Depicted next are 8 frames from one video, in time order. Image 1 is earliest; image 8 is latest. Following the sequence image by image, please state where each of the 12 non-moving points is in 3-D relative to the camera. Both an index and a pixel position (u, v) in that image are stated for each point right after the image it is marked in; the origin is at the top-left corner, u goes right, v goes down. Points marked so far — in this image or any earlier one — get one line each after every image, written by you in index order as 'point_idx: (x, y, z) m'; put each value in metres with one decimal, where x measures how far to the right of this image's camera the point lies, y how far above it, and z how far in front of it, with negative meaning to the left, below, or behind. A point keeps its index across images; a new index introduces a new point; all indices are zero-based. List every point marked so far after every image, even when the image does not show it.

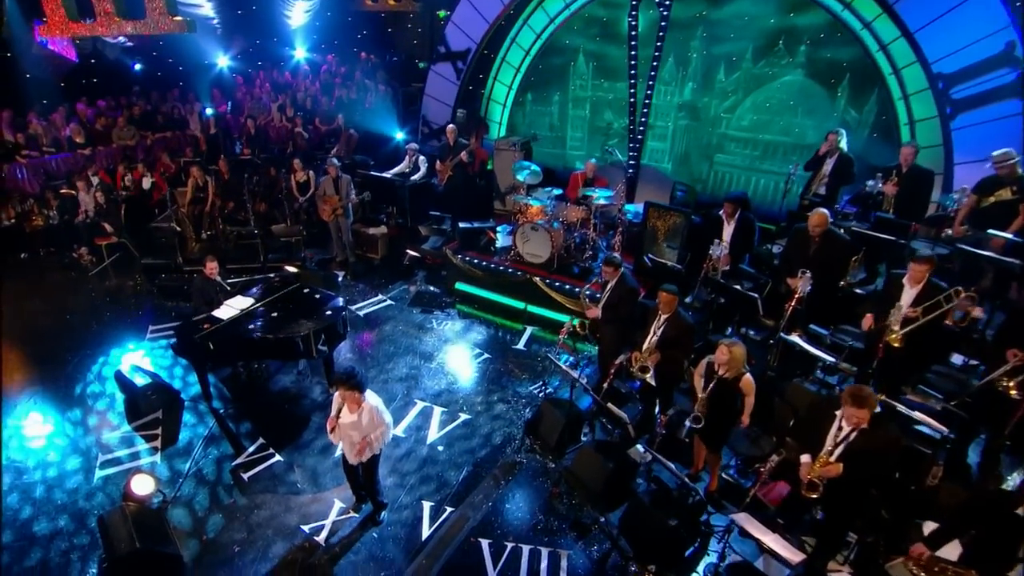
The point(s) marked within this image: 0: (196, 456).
0: (-3.6, -2.0, +7.4) m
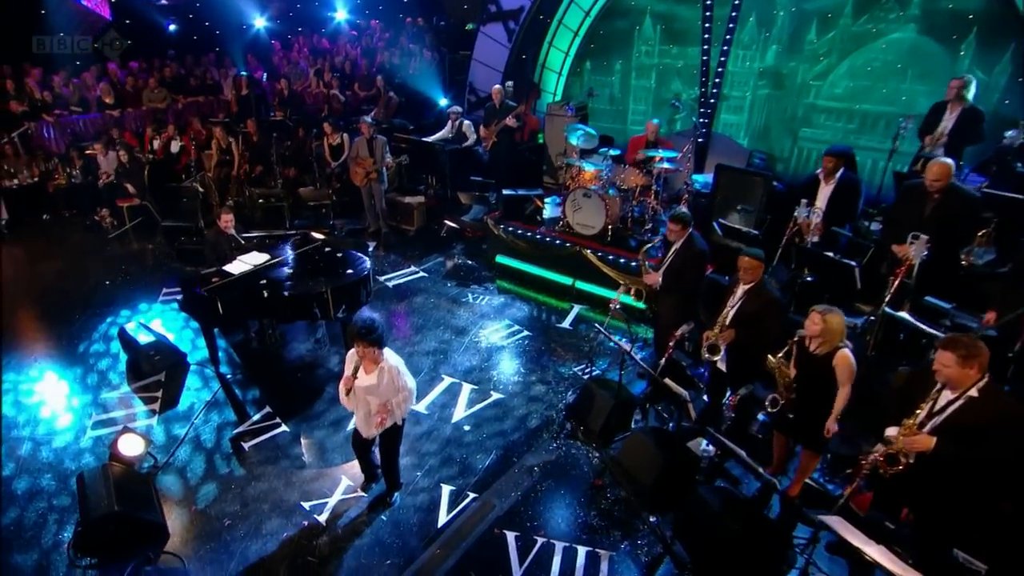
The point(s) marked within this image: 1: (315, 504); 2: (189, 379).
0: (-3.2, -1.4, +6.6) m
1: (-1.7, -1.9, +5.6) m
2: (-3.6, -1.1, +7.3) m
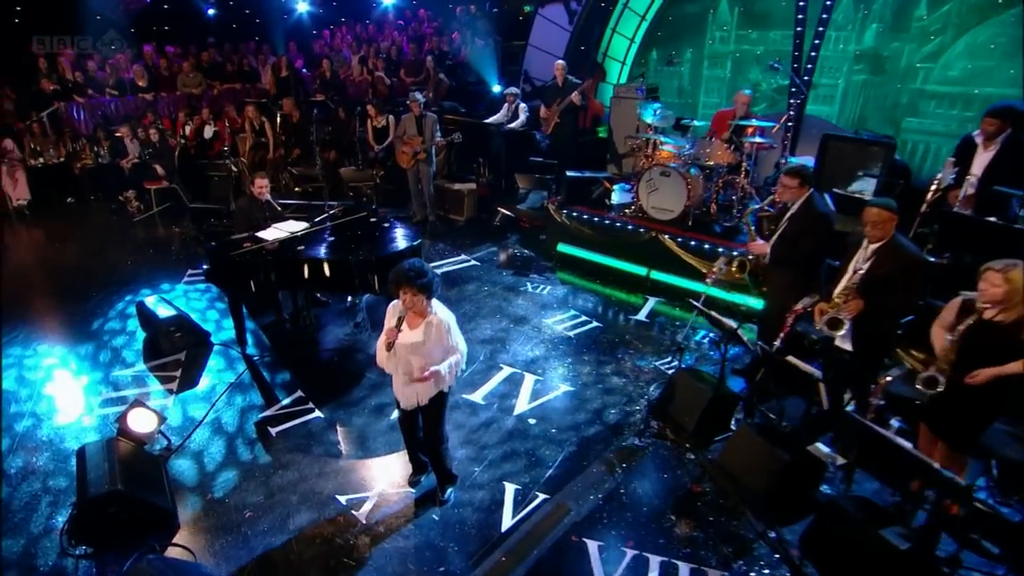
0: (-2.6, -1.0, +5.8) m
1: (-1.1, -1.5, +4.7) m
2: (-3.0, -0.7, +6.5) m
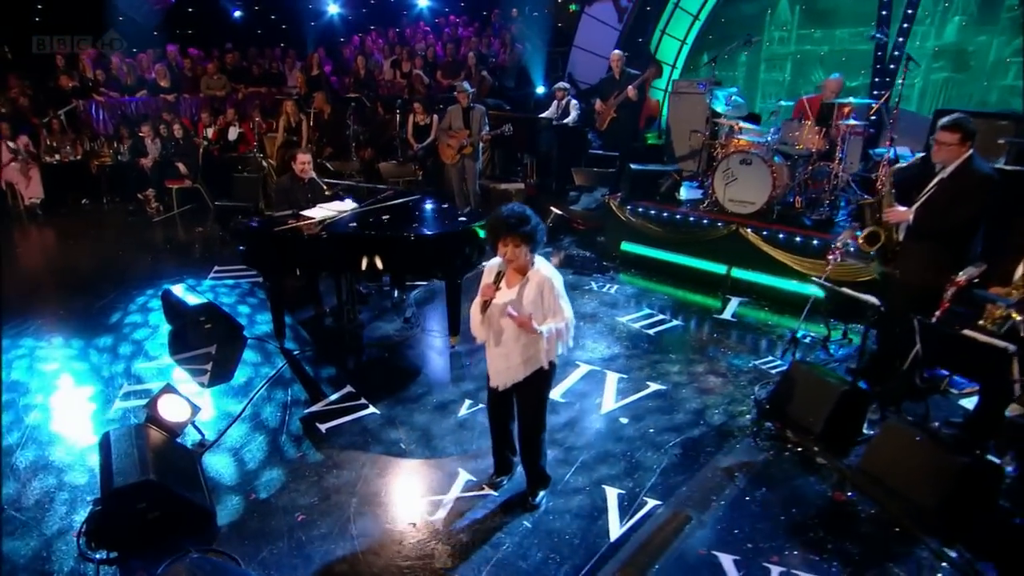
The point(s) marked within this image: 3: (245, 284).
0: (-2.0, -0.8, +5.0) m
1: (-0.5, -1.3, +4.0) m
2: (-2.3, -0.6, +5.8) m
3: (-3.0, 0.0, +7.4) m
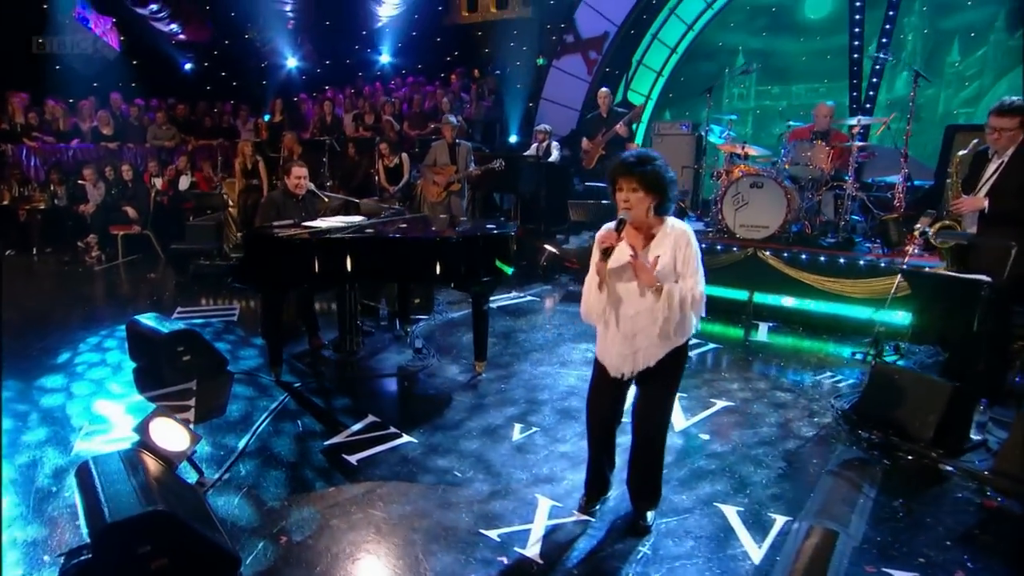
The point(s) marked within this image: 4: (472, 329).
0: (-1.6, -0.9, +4.1) m
1: (0.0, -1.2, +3.1) m
2: (-2.0, -0.7, +4.8) m
3: (-2.9, -0.3, +6.4) m
4: (-0.4, -0.4, +6.4) m
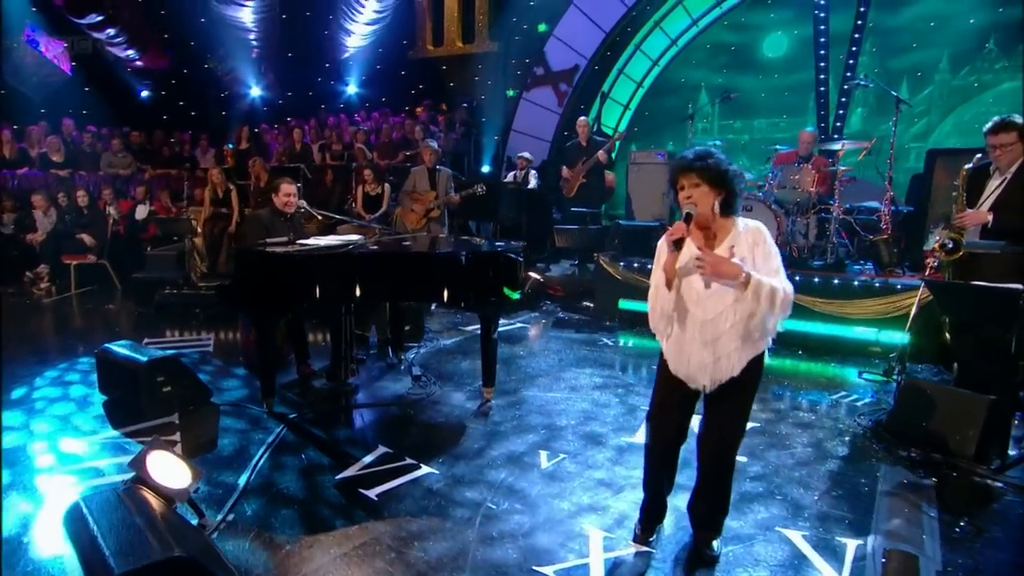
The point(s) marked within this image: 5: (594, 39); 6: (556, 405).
0: (-1.4, -1.0, +3.6) m
1: (+0.2, -1.2, +2.8) m
2: (-1.9, -0.9, +4.3) m
3: (-2.9, -0.6, +5.9) m
4: (-0.4, -0.6, +6.1) m
5: (+1.5, +4.8, +12.5) m
6: (+0.3, -0.9, +4.8) m
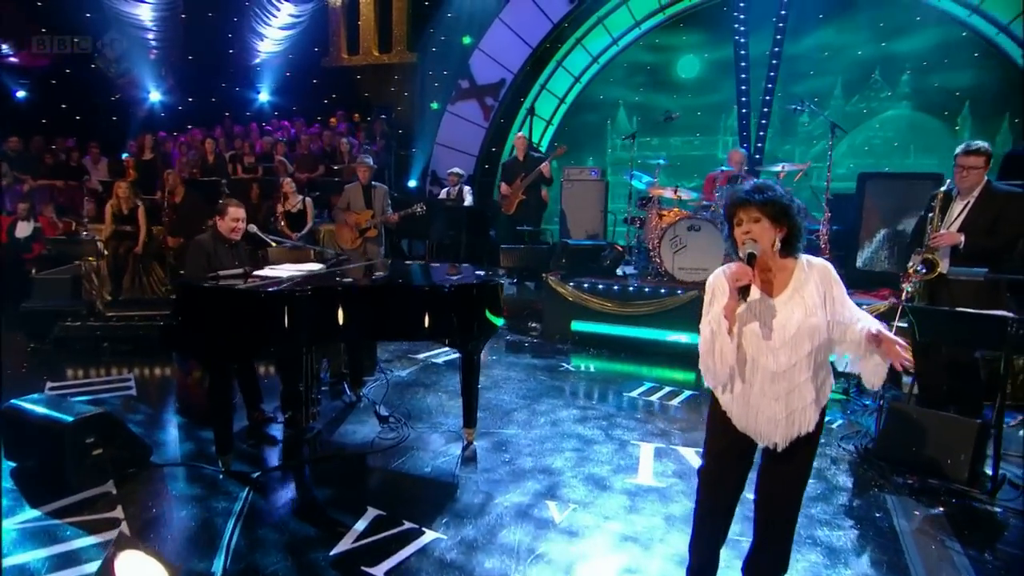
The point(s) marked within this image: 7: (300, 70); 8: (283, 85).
0: (-1.3, -1.2, +3.1) m
1: (+0.4, -1.4, +2.5) m
2: (-1.9, -1.1, +3.7) m
3: (-3.1, -0.9, +5.1) m
4: (-0.7, -0.9, +5.6) m
5: (+0.2, +4.4, +12.4) m
6: (+0.2, -1.1, +4.5) m
7: (-4.3, +4.4, +13.3) m
8: (-4.7, +4.2, +13.4) m
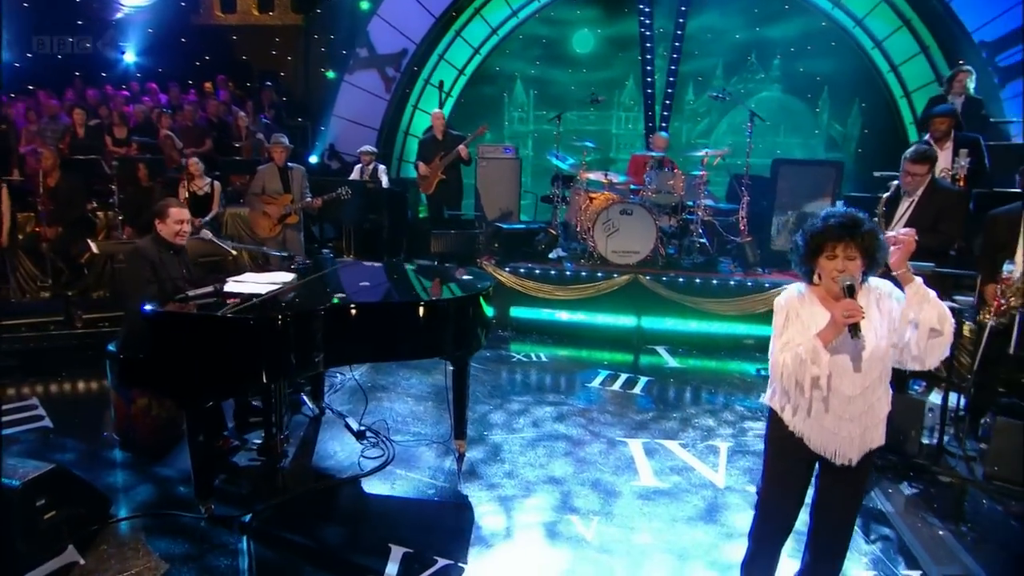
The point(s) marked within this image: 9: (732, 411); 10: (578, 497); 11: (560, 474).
0: (-1.1, -1.3, +2.7) m
1: (+0.8, -1.5, +2.5) m
2: (-1.8, -1.2, +3.2) m
3: (-3.2, -1.0, +4.3) m
4: (-1.0, -0.9, +5.3) m
5: (-1.6, +4.8, +11.8) m
6: (+0.2, -1.1, +4.4) m
7: (-6.1, +4.7, +11.9) m
8: (-6.5, +4.4, +11.9) m
9: (+1.8, -1.0, +5.1) m
10: (+0.4, -1.2, +3.8) m
11: (+0.3, -1.2, +4.1) m
